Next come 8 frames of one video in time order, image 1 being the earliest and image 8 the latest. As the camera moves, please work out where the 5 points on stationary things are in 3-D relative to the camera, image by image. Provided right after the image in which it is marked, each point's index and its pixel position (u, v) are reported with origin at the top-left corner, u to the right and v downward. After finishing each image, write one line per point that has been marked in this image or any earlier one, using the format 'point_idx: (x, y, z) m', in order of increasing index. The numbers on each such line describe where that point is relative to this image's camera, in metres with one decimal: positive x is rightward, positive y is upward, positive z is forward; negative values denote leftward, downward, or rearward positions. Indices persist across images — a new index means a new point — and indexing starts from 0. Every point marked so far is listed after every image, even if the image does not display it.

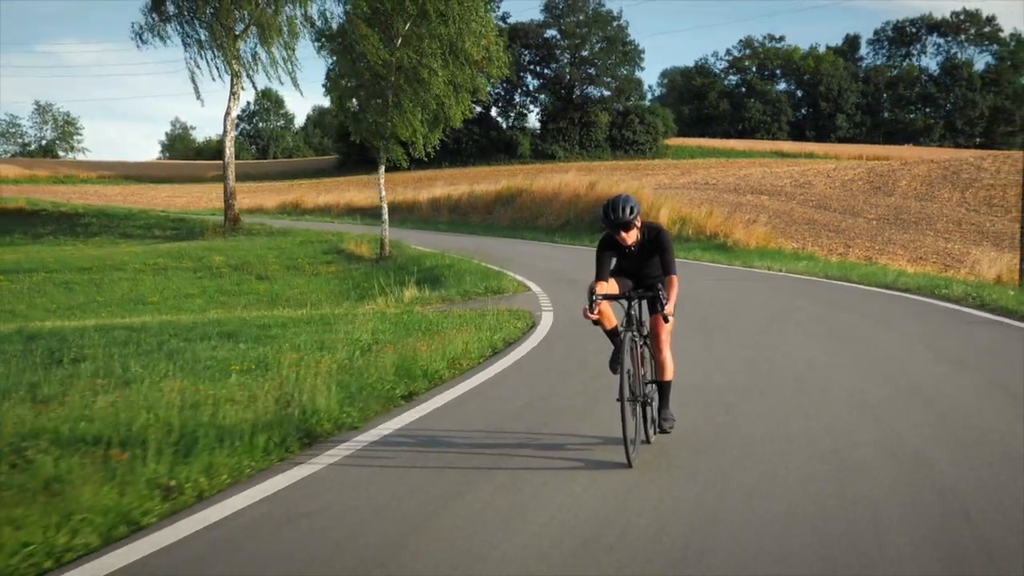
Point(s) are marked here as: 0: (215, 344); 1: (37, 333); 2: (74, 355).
0: (-2.9, -0.5, +9.8) m
1: (-5.5, -0.5, +11.7) m
2: (-4.2, -0.7, +9.8) m
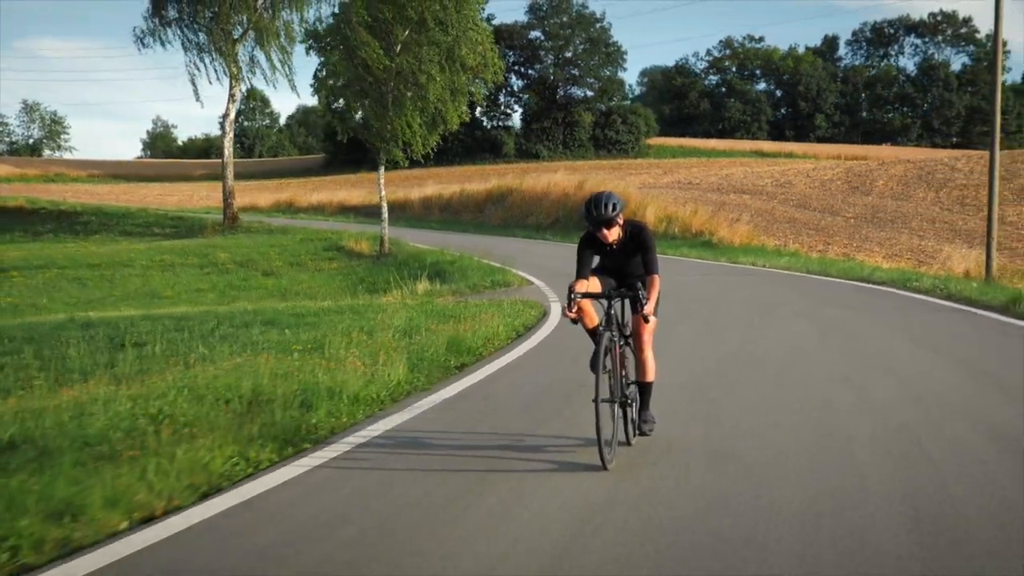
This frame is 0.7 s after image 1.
0: (-2.7, -0.5, +10.9) m
1: (-5.4, -0.5, +12.8) m
2: (-4.0, -0.6, +10.9) m
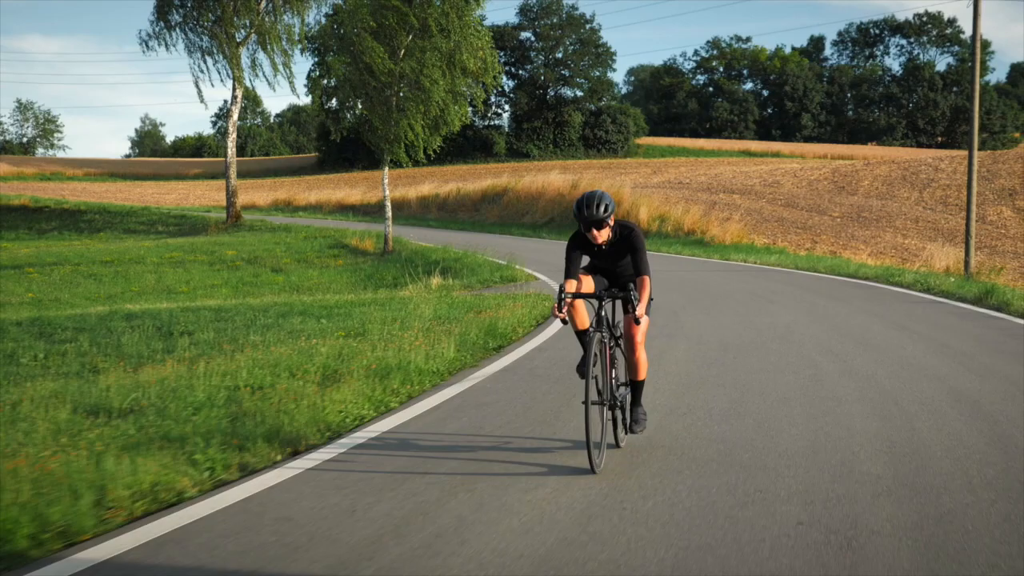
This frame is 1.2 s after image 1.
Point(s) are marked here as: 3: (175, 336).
0: (-2.5, -0.4, +11.8) m
1: (-5.2, -0.4, +13.7) m
2: (-3.8, -0.5, +11.8) m
3: (-3.8, -0.6, +11.4) m
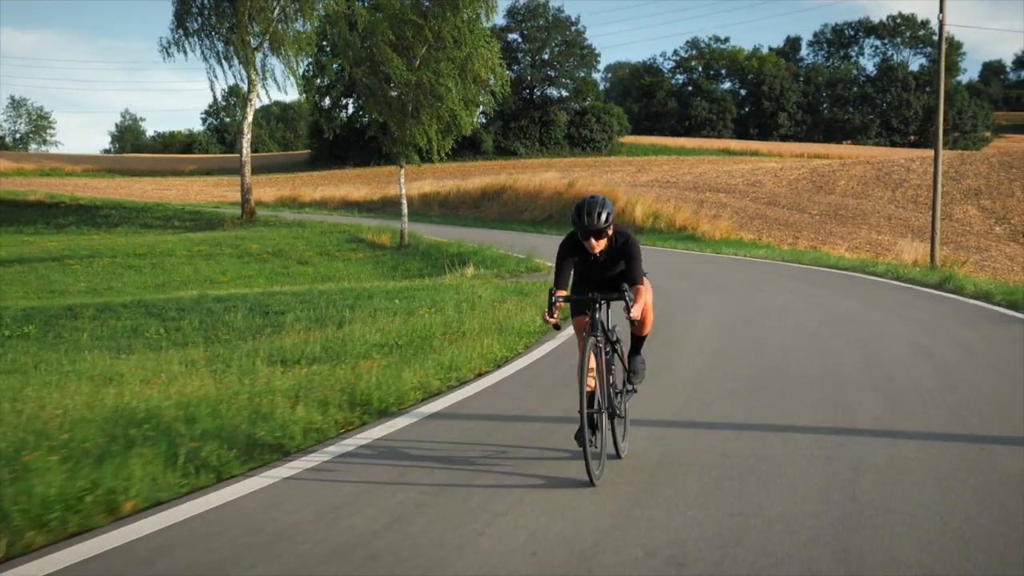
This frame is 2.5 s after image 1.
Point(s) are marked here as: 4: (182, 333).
0: (-1.9, -0.2, +14.1) m
1: (-4.7, -0.2, +15.9) m
2: (-3.3, -0.3, +14.1) m
3: (-3.2, -0.4, +13.7) m
4: (-4.4, -0.6, +13.3) m
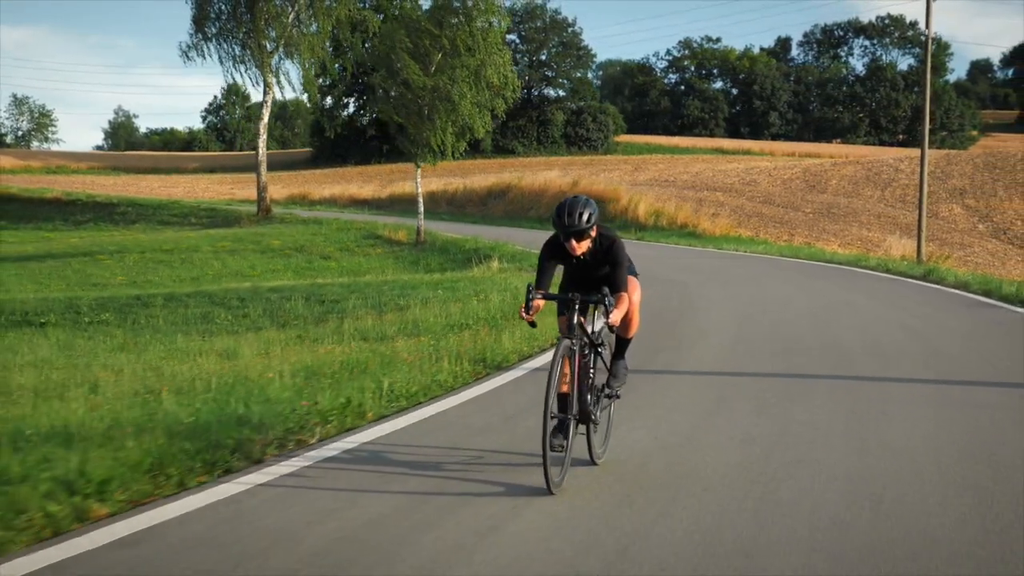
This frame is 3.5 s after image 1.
0: (-1.4, -0.1, +15.7) m
1: (-4.2, 0.0, +17.5) m
2: (-2.8, -0.2, +15.7) m
3: (-2.8, -0.2, +15.3) m
4: (-3.9, -0.5, +14.8) m
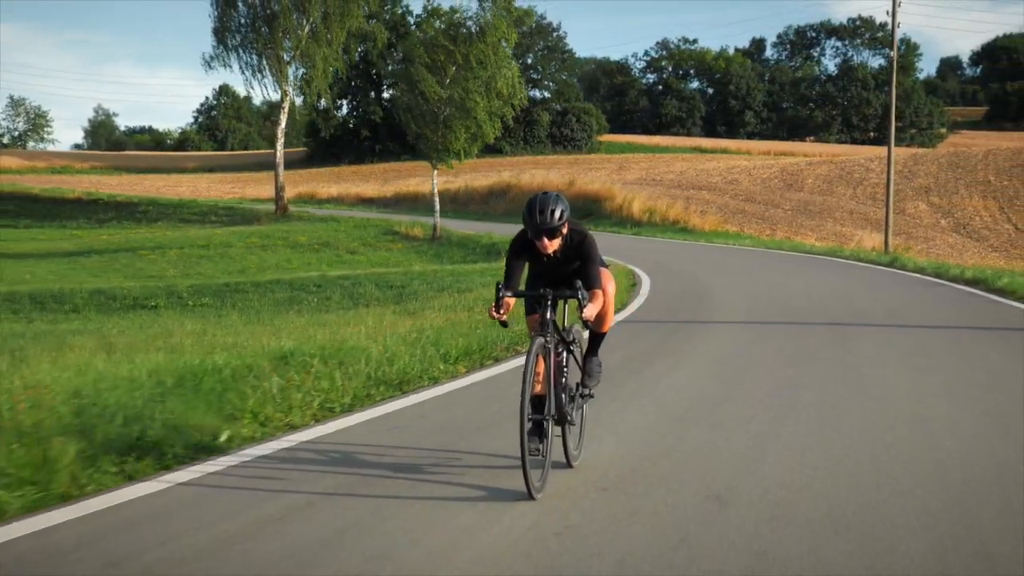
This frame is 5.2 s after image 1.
0: (-0.7, +0.2, +18.8) m
1: (-3.6, +0.2, +20.5) m
2: (-2.1, +0.1, +18.7) m
3: (-2.1, 0.0, +18.3) m
4: (-3.2, -0.2, +17.9) m
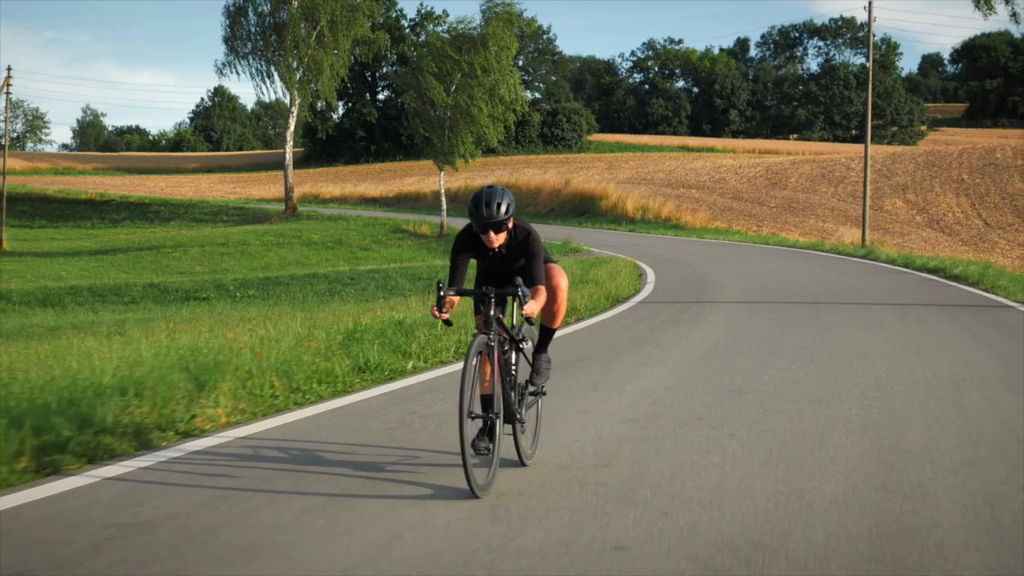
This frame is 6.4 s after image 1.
0: (-0.4, +0.4, +21.0) m
1: (-3.2, +0.4, +22.6) m
2: (-1.8, +0.2, +20.9) m
3: (-1.7, +0.2, +20.5) m
4: (-2.8, -0.1, +20.0) m
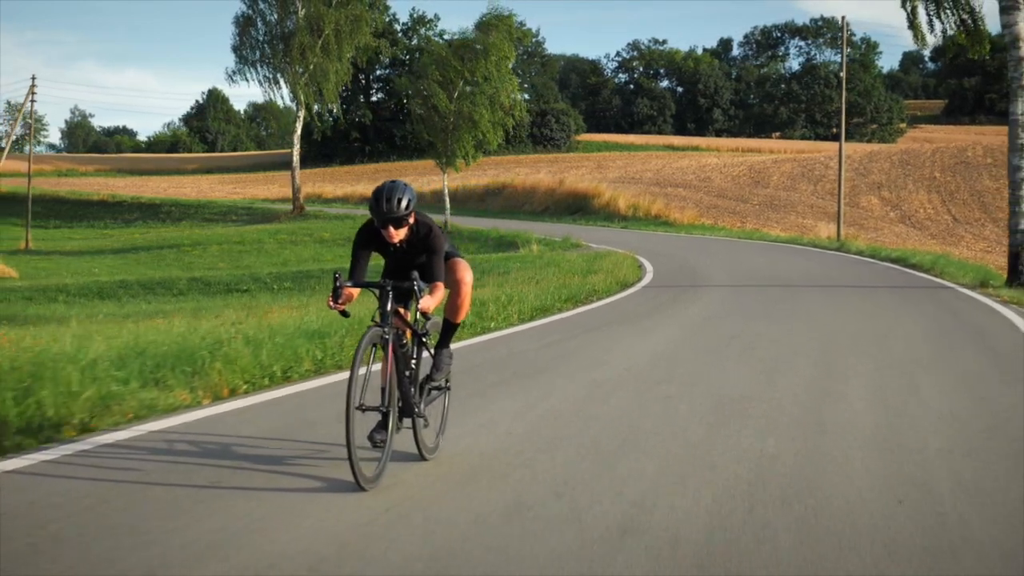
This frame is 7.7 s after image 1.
0: (-0.2, +0.6, +23.4) m
1: (-3.0, +0.5, +25.0) m
2: (-1.5, +0.4, +23.2) m
3: (-1.5, +0.4, +22.8) m
4: (-2.6, +0.1, +22.4) m
